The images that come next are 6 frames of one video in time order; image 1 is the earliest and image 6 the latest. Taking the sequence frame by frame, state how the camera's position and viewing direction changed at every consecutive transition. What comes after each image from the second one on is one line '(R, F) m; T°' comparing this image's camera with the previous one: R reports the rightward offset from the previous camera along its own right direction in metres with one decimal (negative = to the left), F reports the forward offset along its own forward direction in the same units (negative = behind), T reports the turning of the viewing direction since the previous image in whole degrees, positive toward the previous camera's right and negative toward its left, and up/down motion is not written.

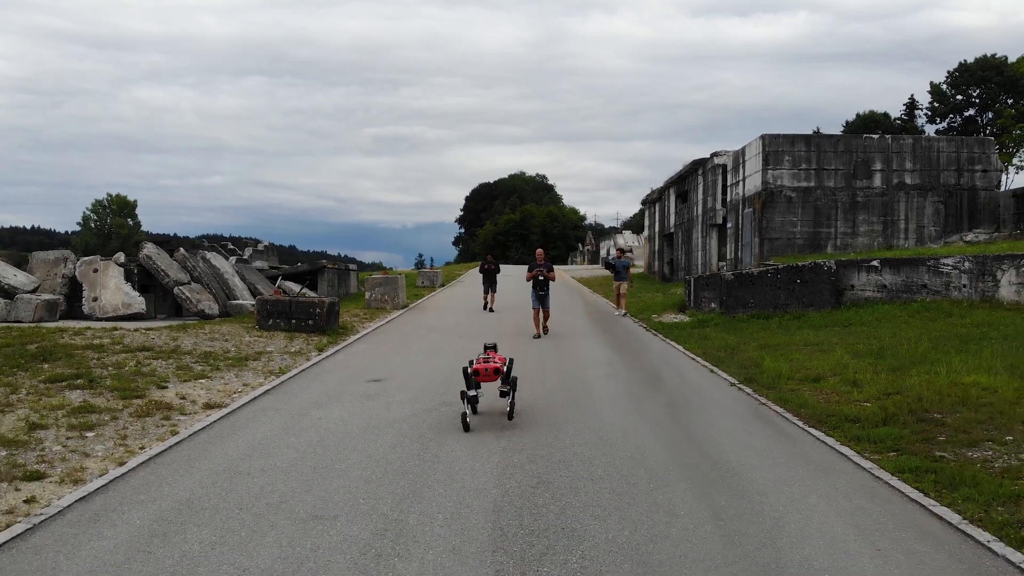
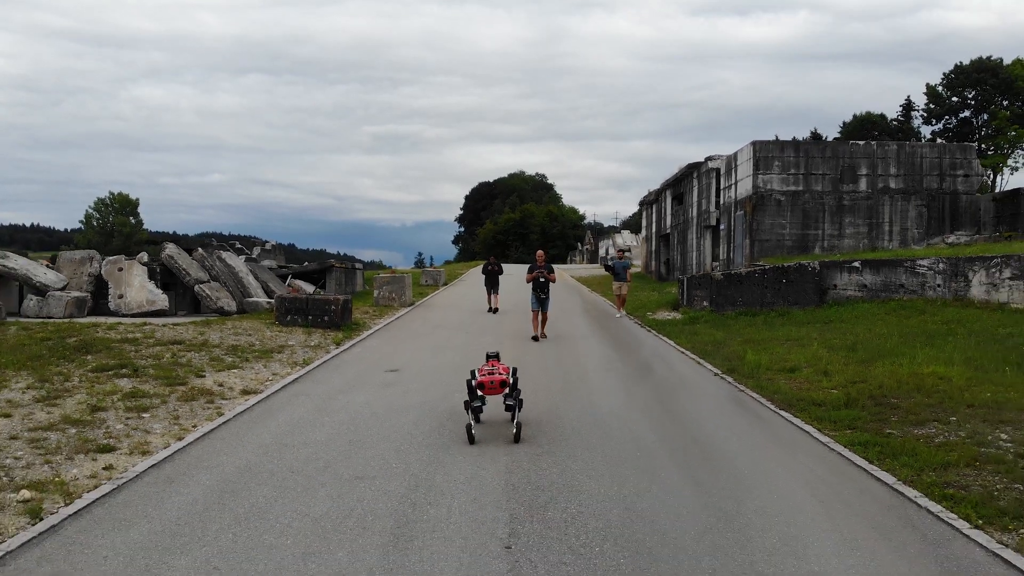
(-0.1, -0.8) m; 0°
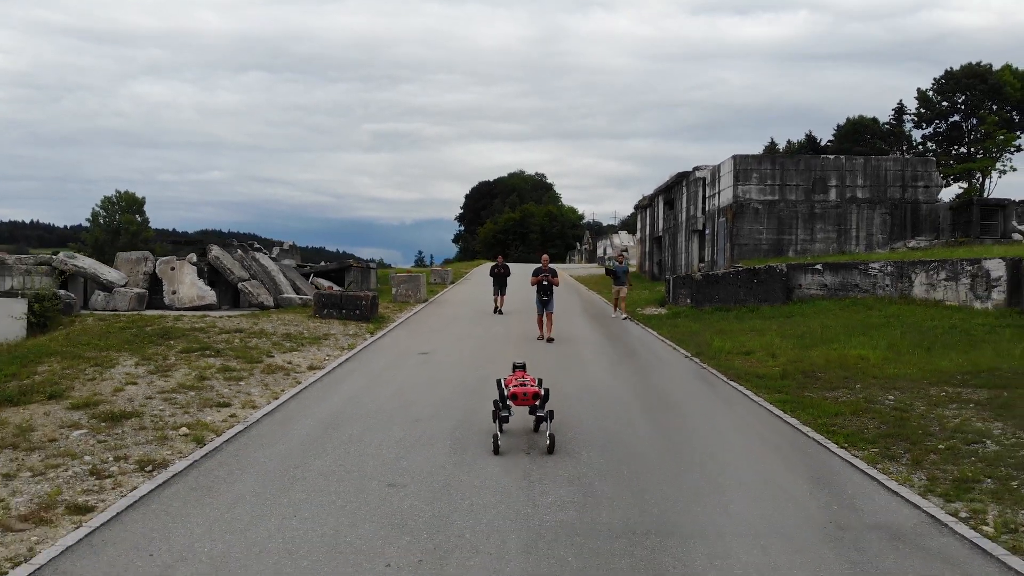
(-0.2, -2.1) m; 0°
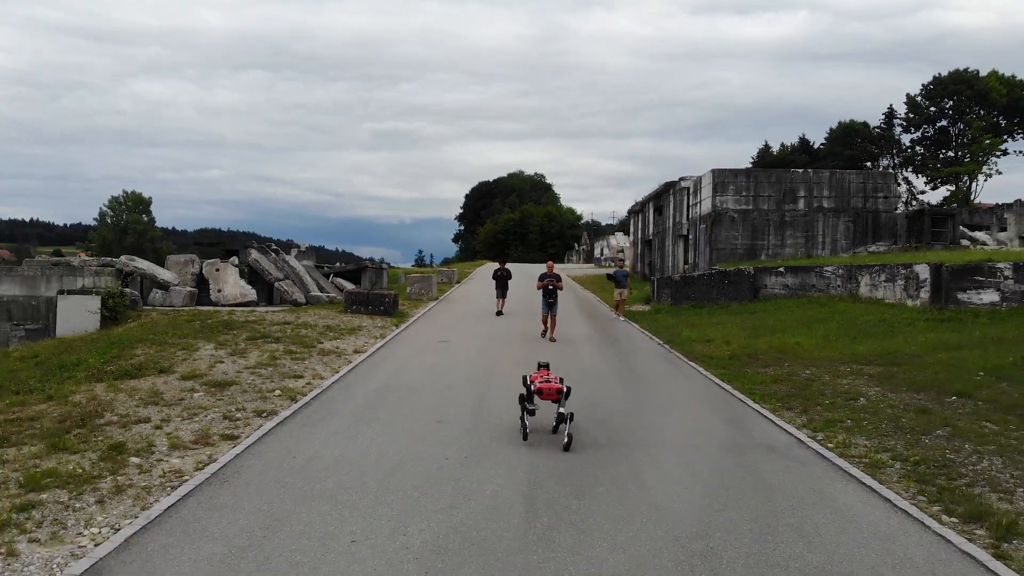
(-0.1, -2.5) m; 0°
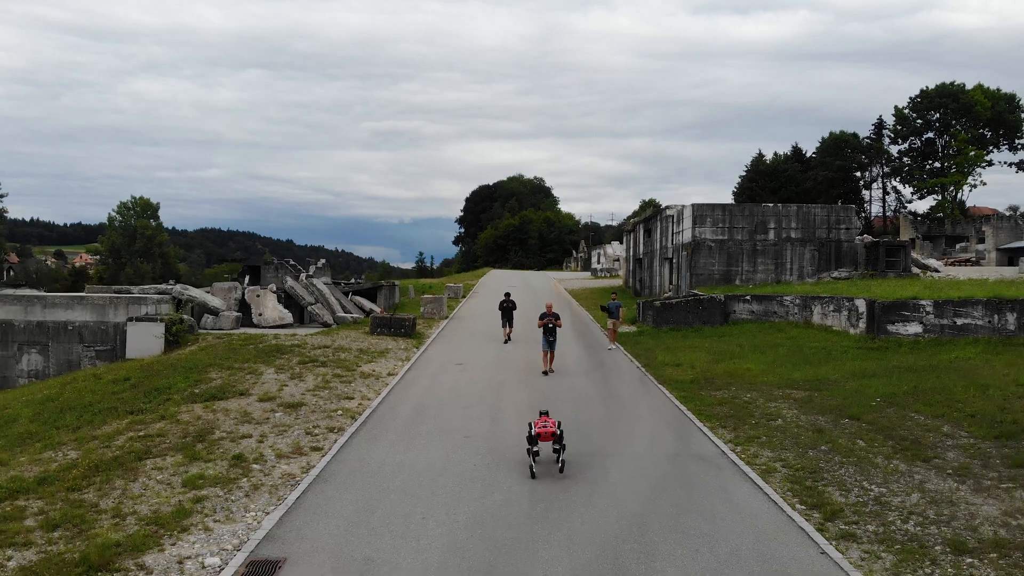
(-0.1, -3.0) m; 0°
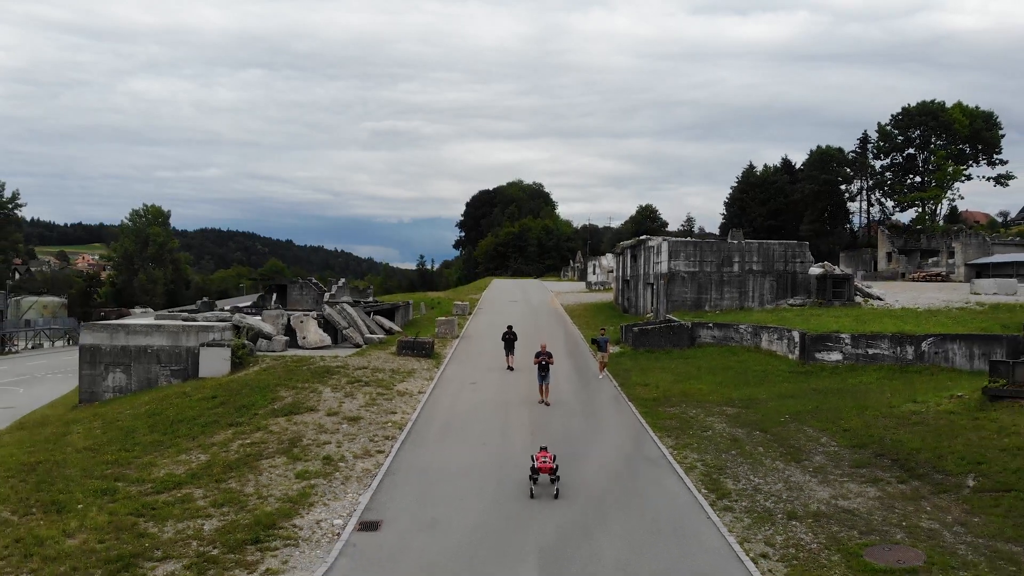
(-0.1, -4.5) m; 0°
